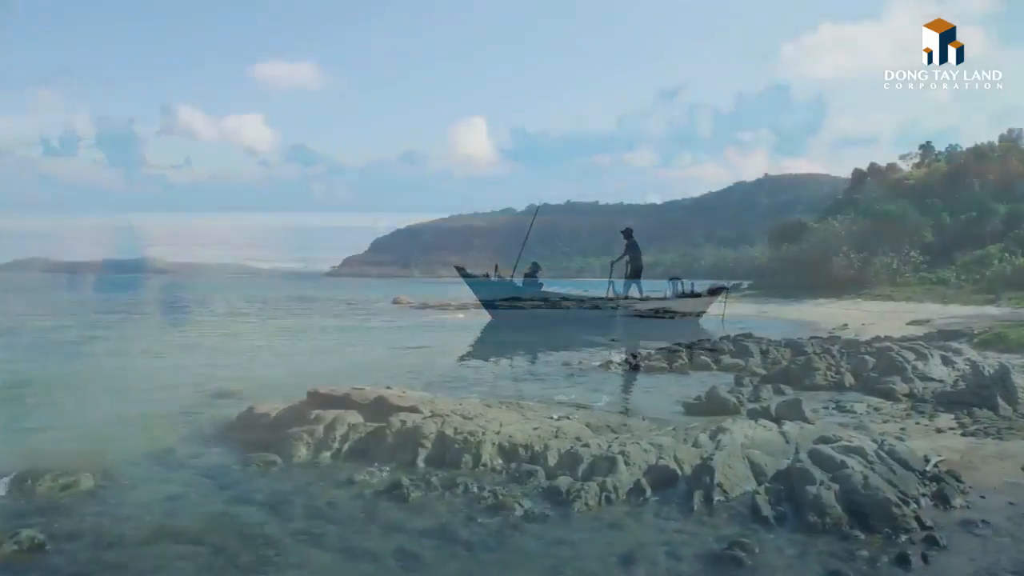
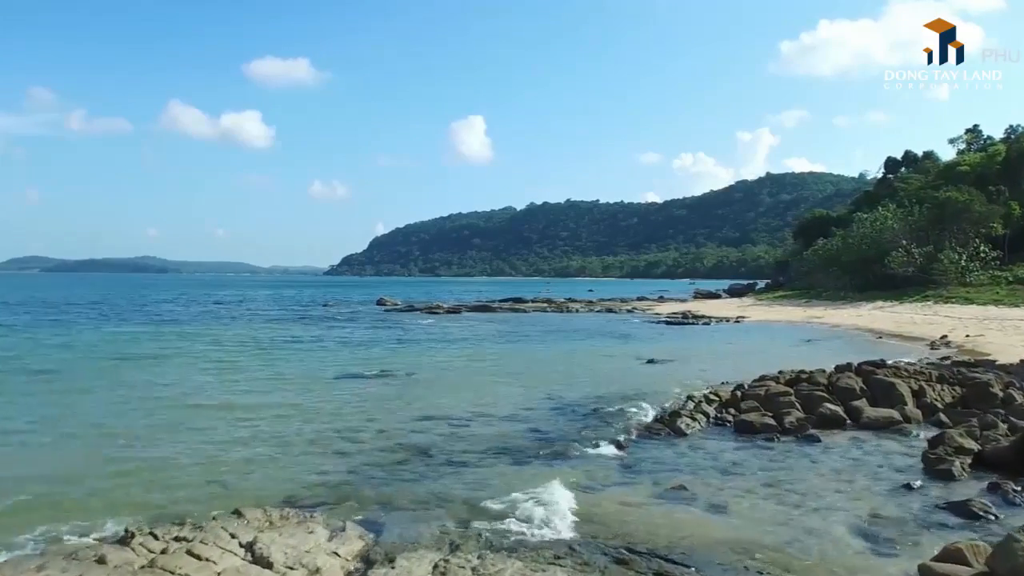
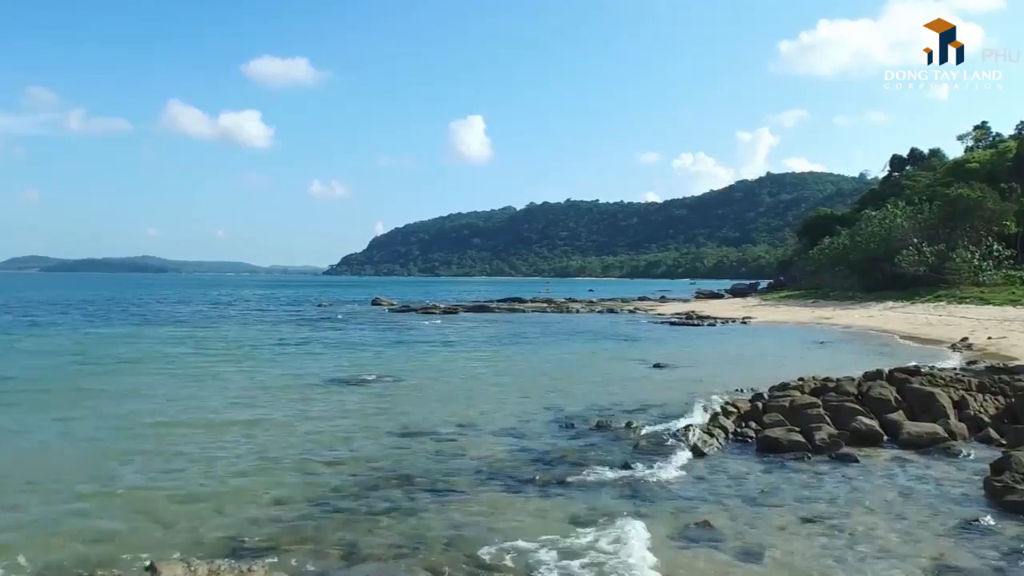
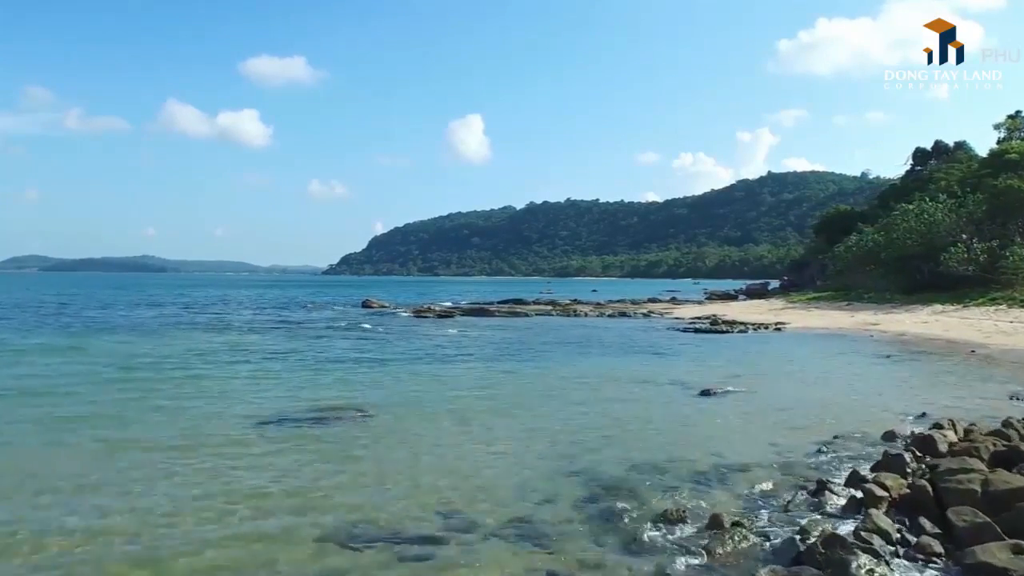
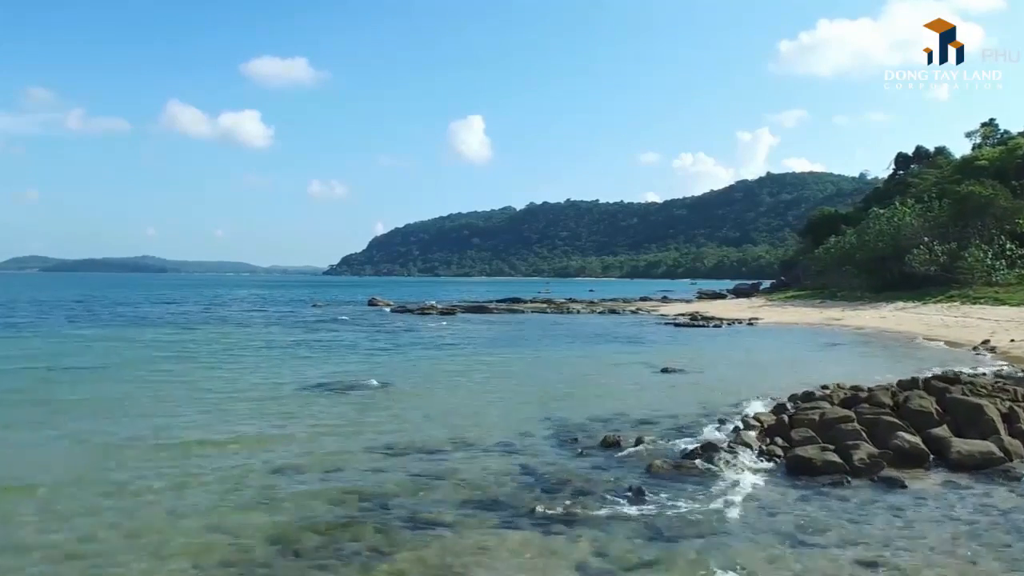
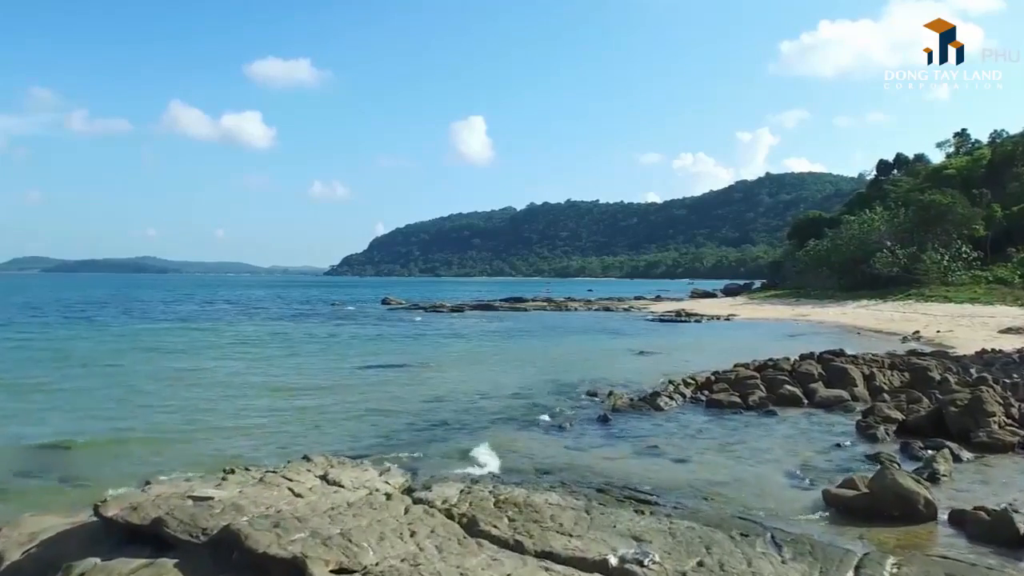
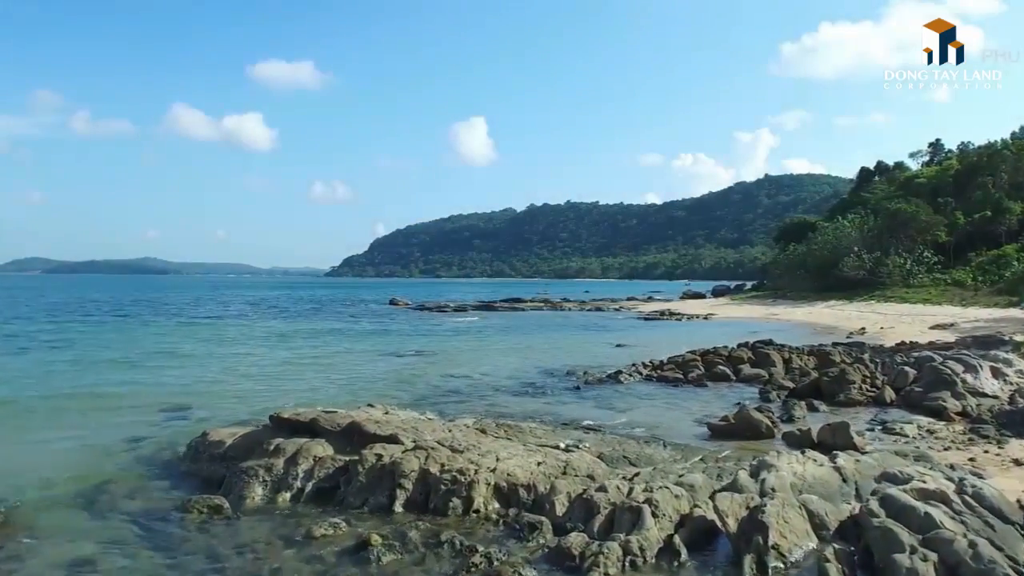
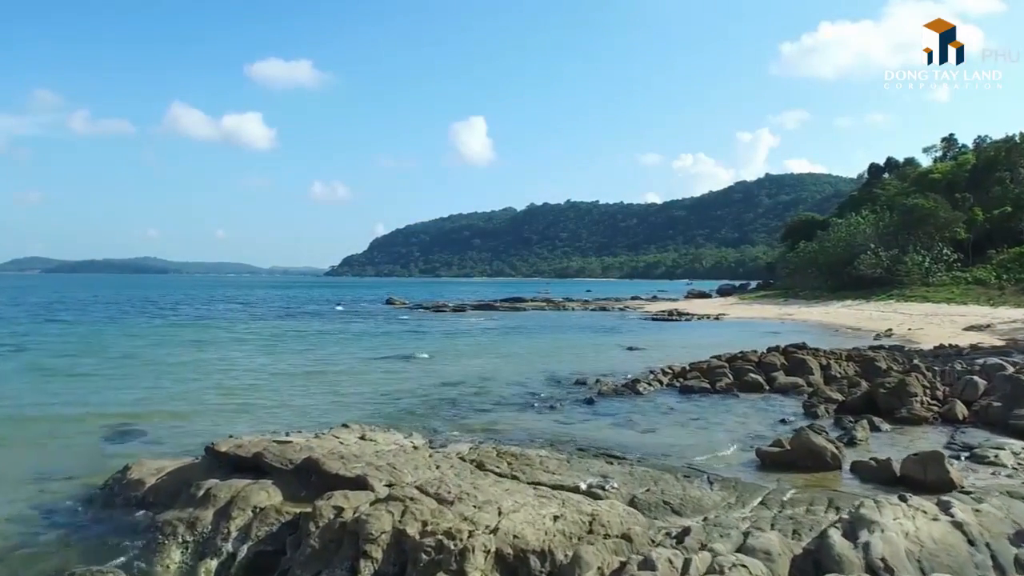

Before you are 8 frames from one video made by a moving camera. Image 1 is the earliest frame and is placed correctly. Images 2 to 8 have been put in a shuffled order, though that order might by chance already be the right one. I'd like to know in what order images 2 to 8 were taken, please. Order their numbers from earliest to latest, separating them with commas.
7, 8, 6, 2, 3, 5, 4
